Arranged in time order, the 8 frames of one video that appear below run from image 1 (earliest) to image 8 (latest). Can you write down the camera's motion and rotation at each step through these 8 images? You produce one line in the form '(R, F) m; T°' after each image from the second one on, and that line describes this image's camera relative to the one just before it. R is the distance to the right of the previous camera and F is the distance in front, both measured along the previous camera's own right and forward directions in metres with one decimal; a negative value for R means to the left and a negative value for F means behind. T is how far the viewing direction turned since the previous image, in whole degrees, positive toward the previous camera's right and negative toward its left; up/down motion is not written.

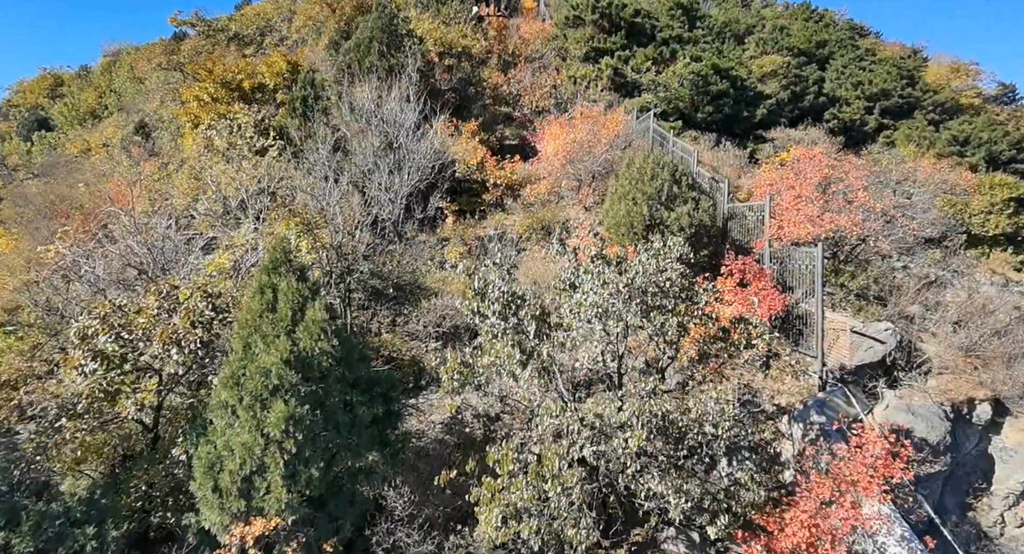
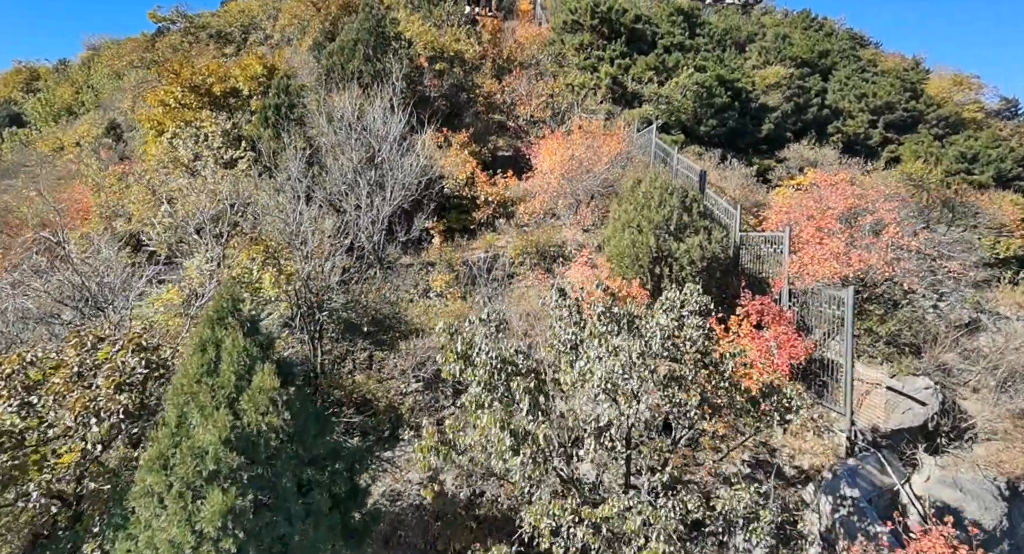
(0.0, +1.2) m; +1°
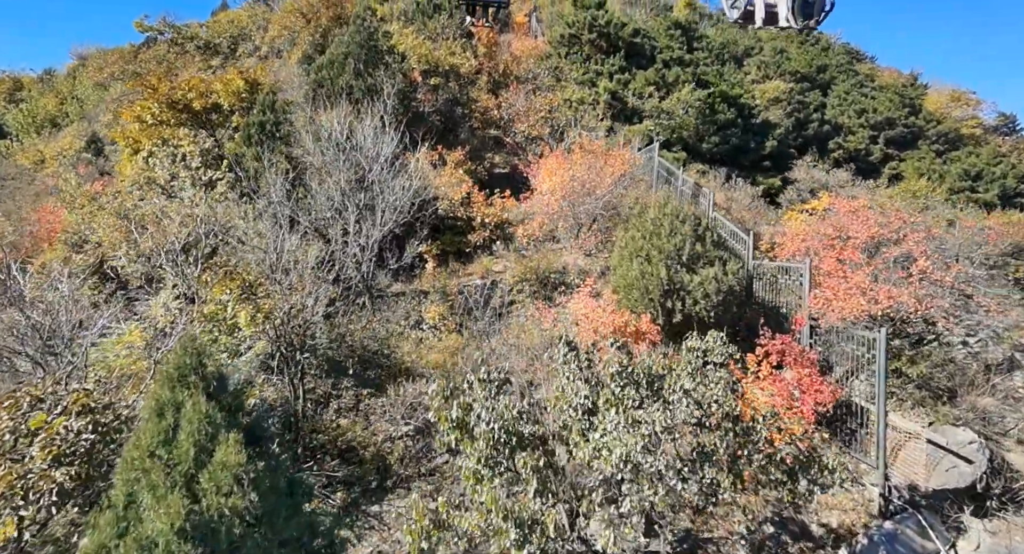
(-0.1, +0.8) m; +1°
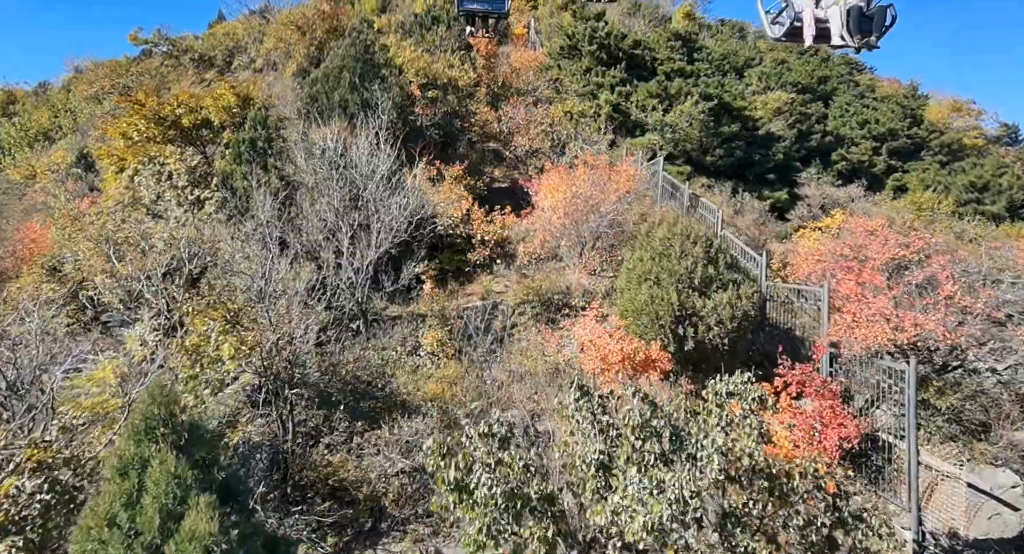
(-0.1, +0.5) m; 0°
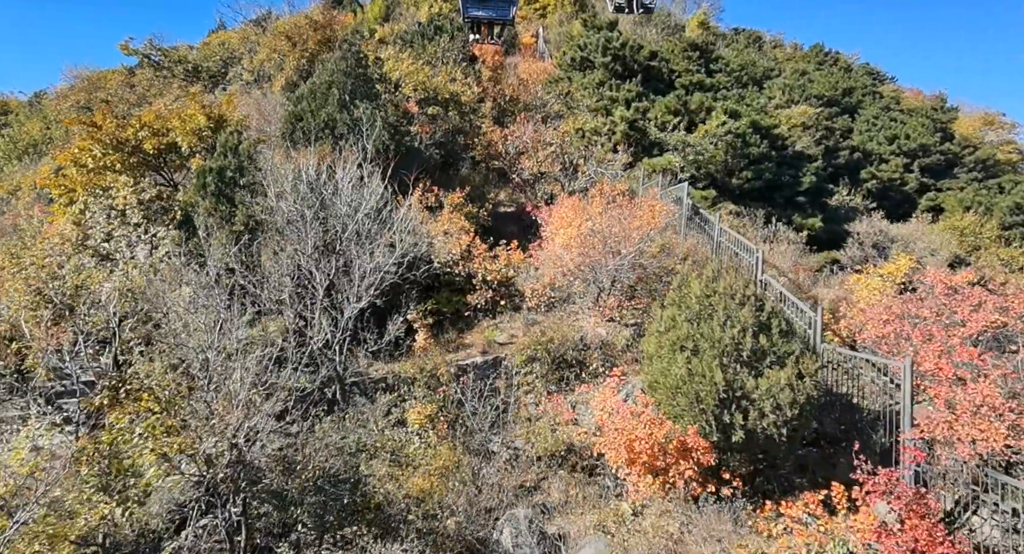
(0.0, +1.8) m; -1°
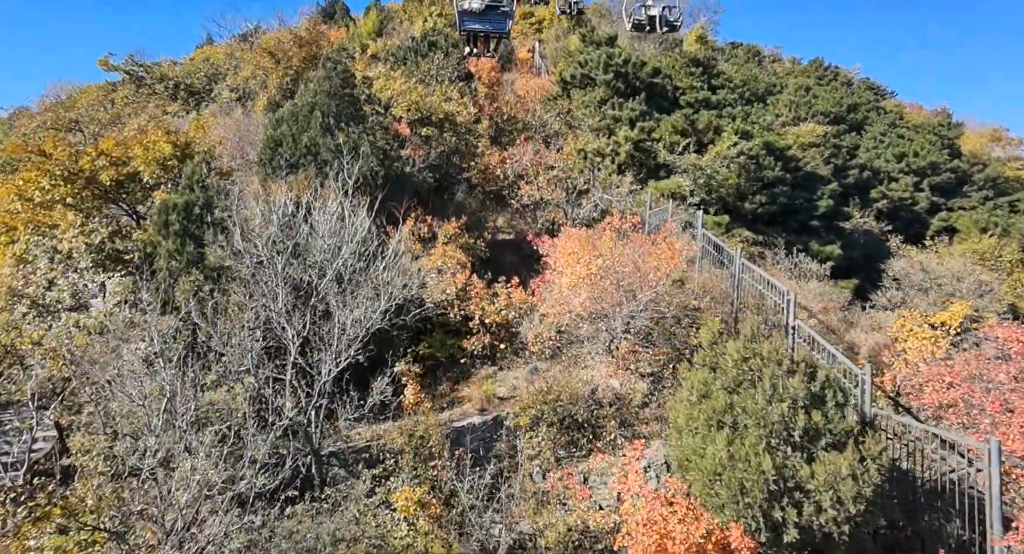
(-0.1, +1.3) m; 0°
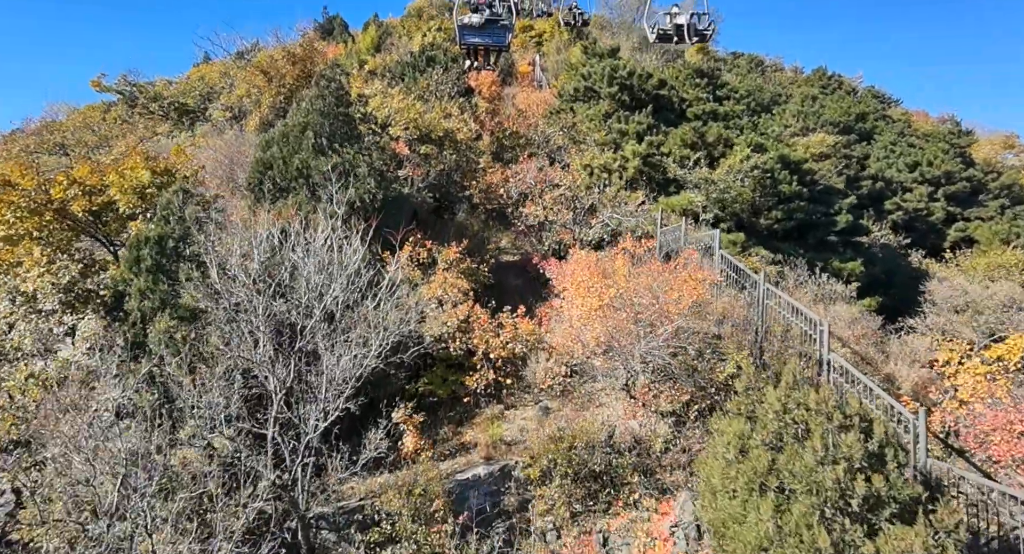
(-0.1, +0.9) m; 0°
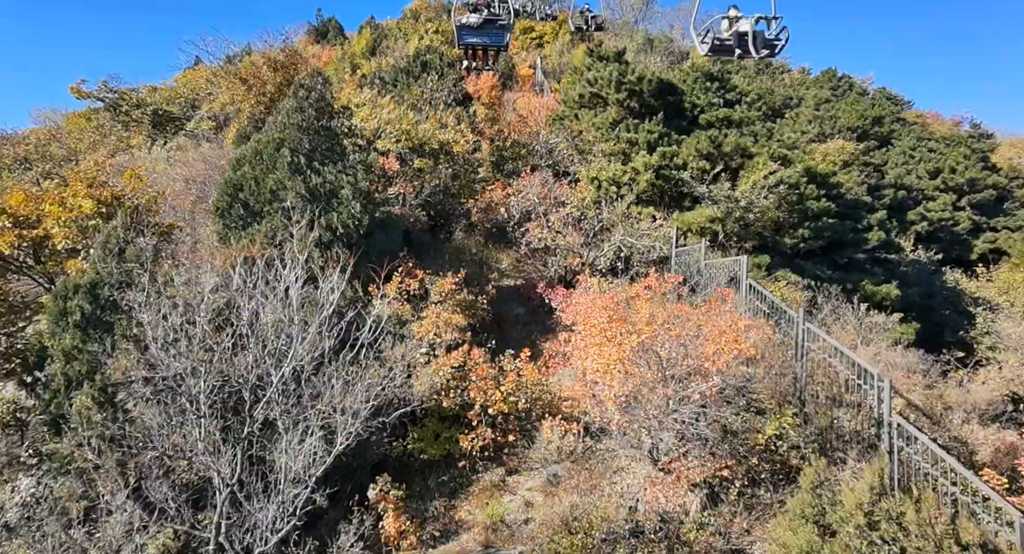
(0.0, +1.5) m; 0°
